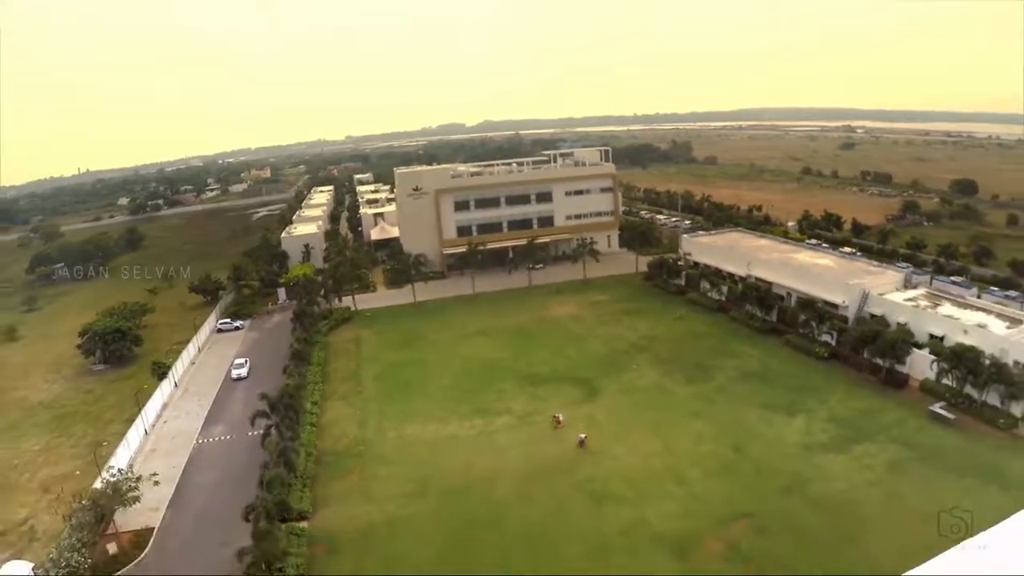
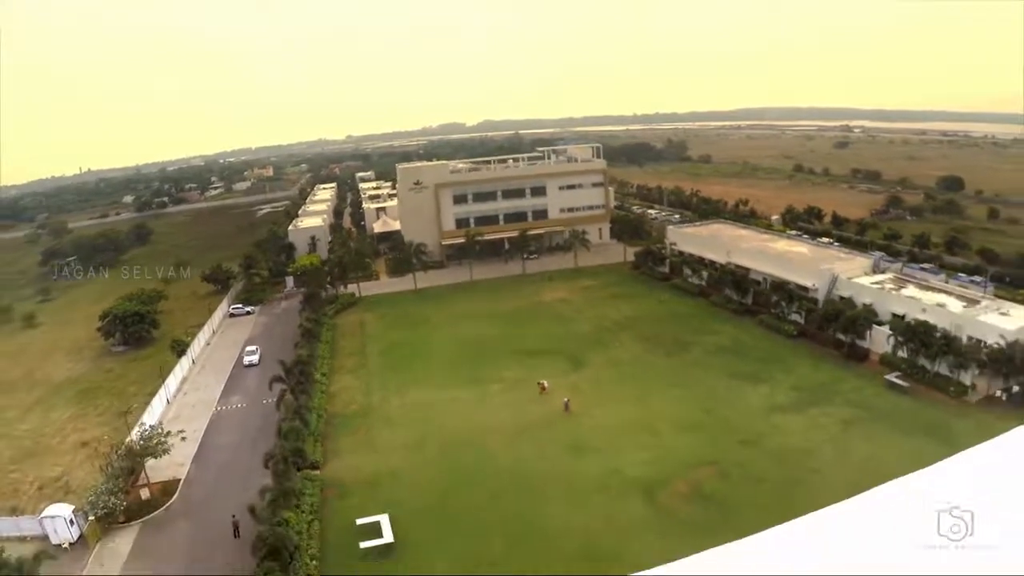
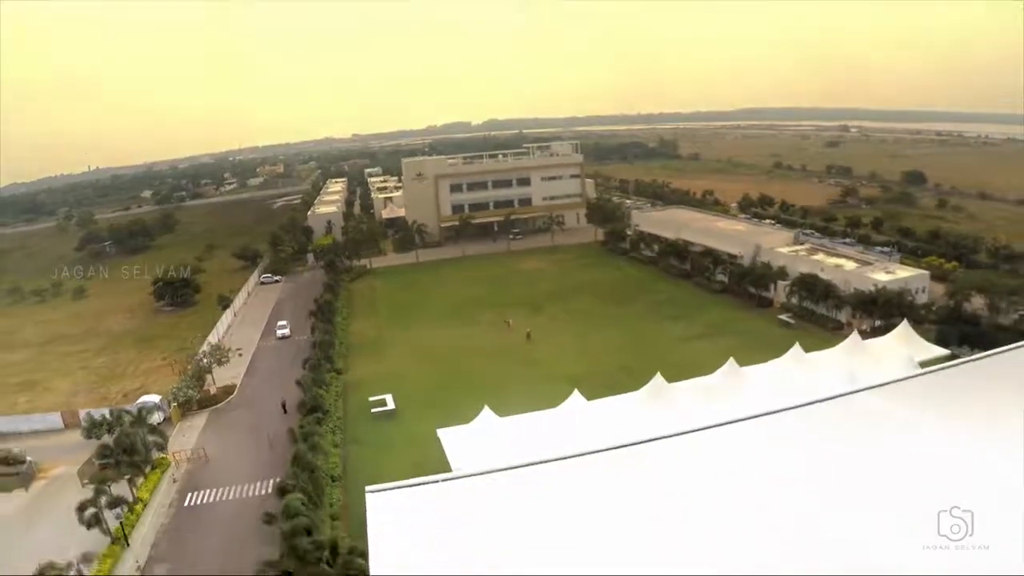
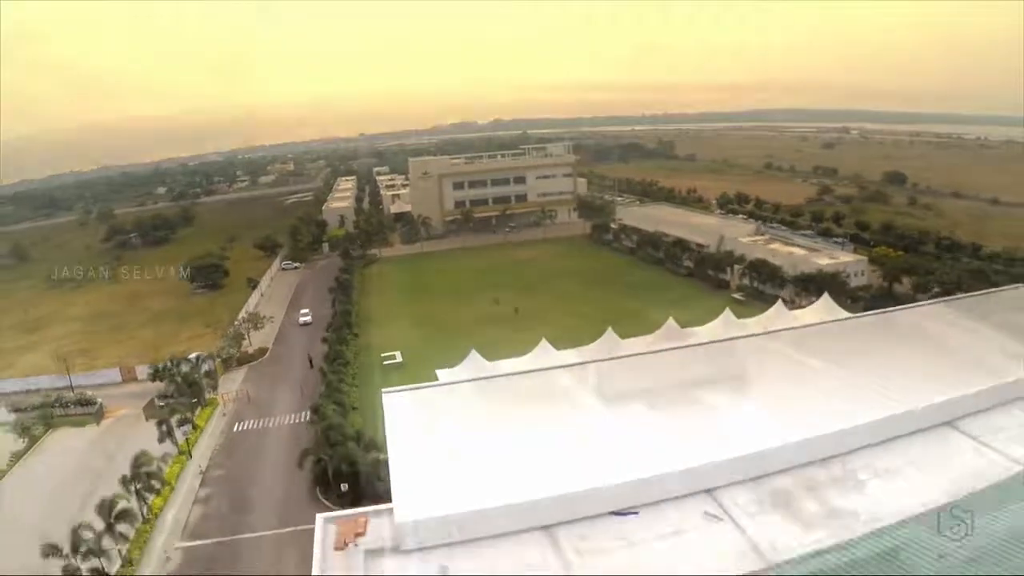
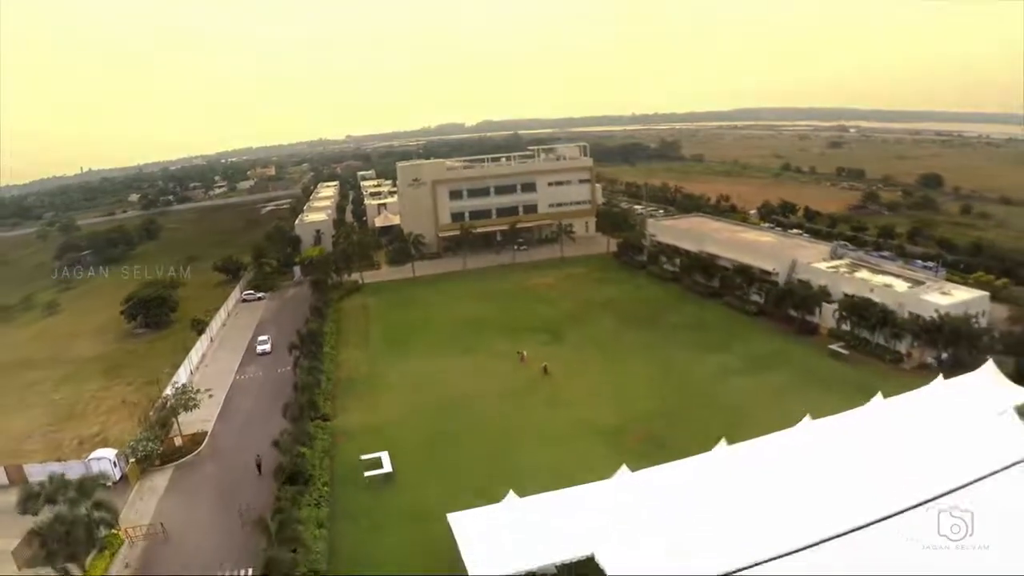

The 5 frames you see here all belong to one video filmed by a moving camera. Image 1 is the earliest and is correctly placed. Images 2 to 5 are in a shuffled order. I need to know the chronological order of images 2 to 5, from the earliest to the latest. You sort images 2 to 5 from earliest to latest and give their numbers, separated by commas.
2, 5, 3, 4
